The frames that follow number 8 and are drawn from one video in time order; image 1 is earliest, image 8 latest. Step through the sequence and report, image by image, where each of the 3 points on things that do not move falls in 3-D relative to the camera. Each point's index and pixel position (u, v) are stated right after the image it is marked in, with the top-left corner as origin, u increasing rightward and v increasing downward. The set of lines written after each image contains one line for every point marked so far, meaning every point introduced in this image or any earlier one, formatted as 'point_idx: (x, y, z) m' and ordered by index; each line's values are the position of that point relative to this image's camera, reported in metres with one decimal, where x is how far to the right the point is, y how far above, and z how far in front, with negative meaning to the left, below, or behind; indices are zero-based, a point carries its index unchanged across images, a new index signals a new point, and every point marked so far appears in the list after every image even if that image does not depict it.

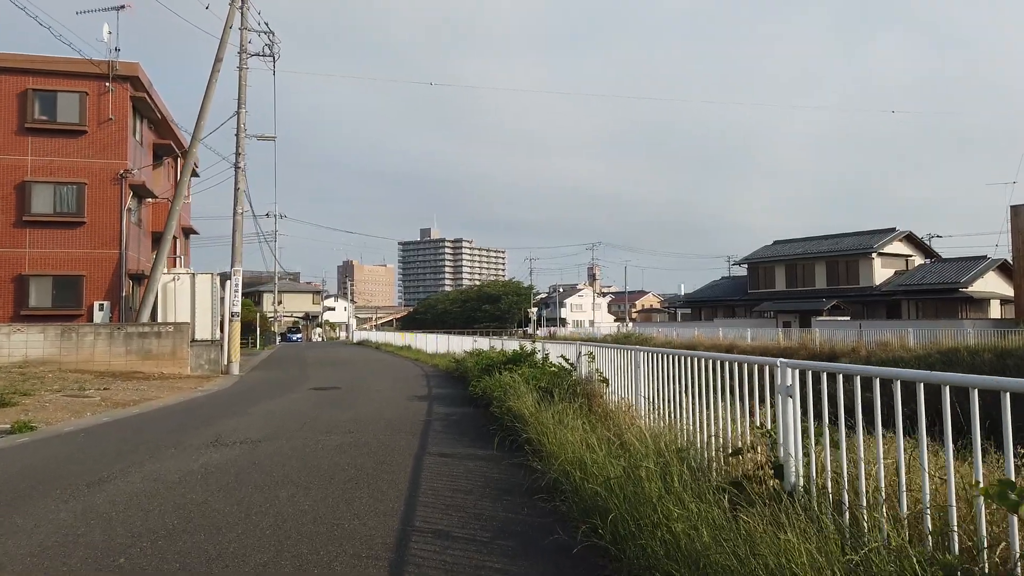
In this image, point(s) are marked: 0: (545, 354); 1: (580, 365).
0: (+0.6, -1.0, +11.6) m
1: (+0.8, -0.9, +9.0) m
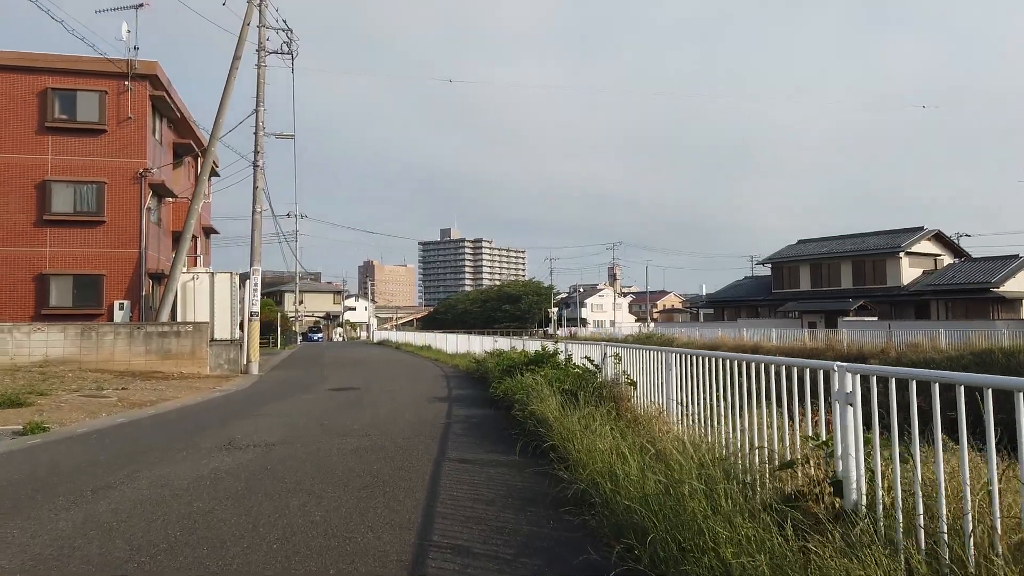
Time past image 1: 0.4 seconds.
0: (+0.9, -1.0, +11.3) m
1: (+1.1, -0.9, +8.6) m
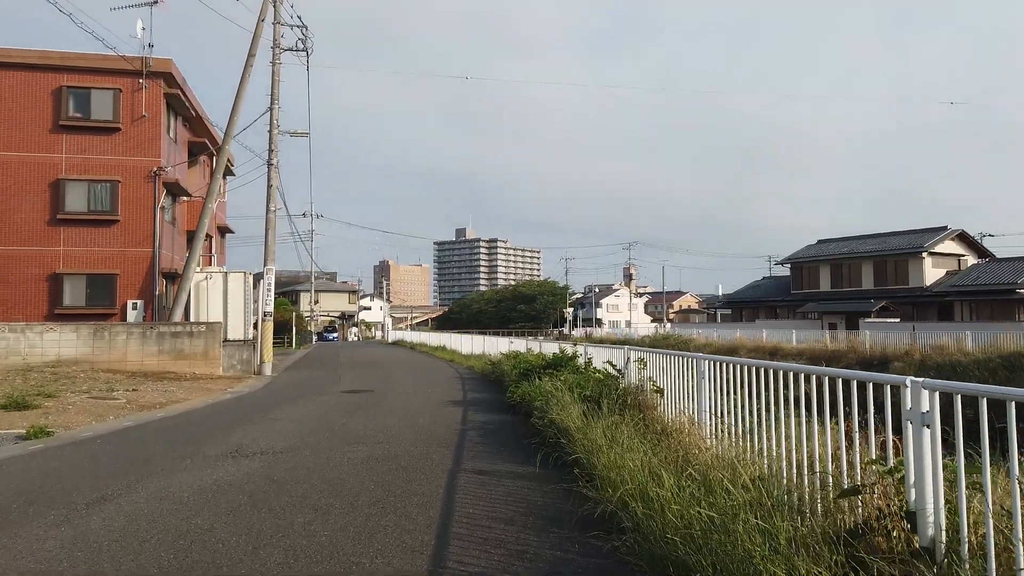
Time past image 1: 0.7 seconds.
0: (+1.2, -1.0, +10.9) m
1: (+1.3, -0.9, +8.2) m
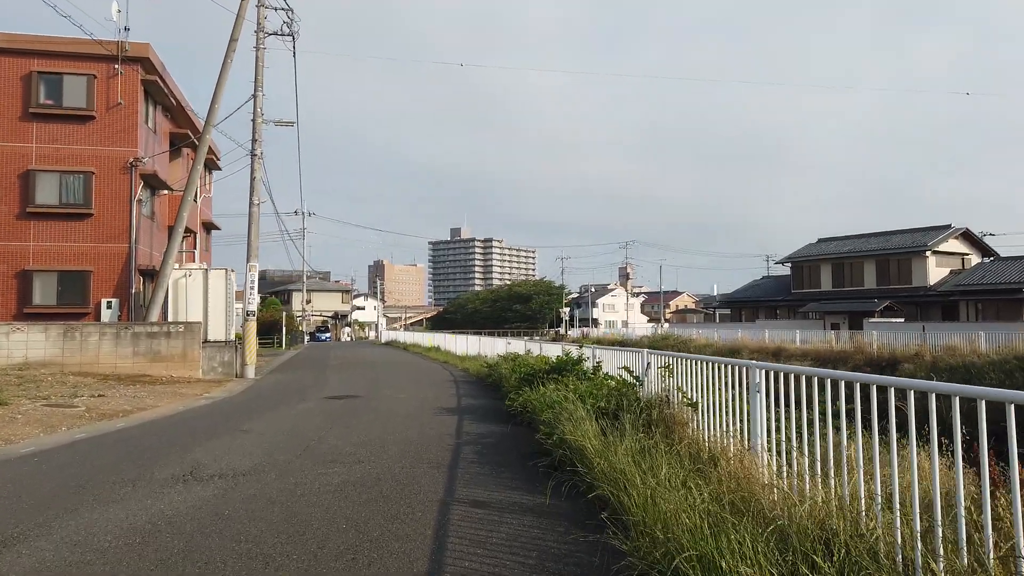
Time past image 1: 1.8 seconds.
0: (+1.2, -0.9, +9.8) m
1: (+1.3, -0.8, +7.1) m
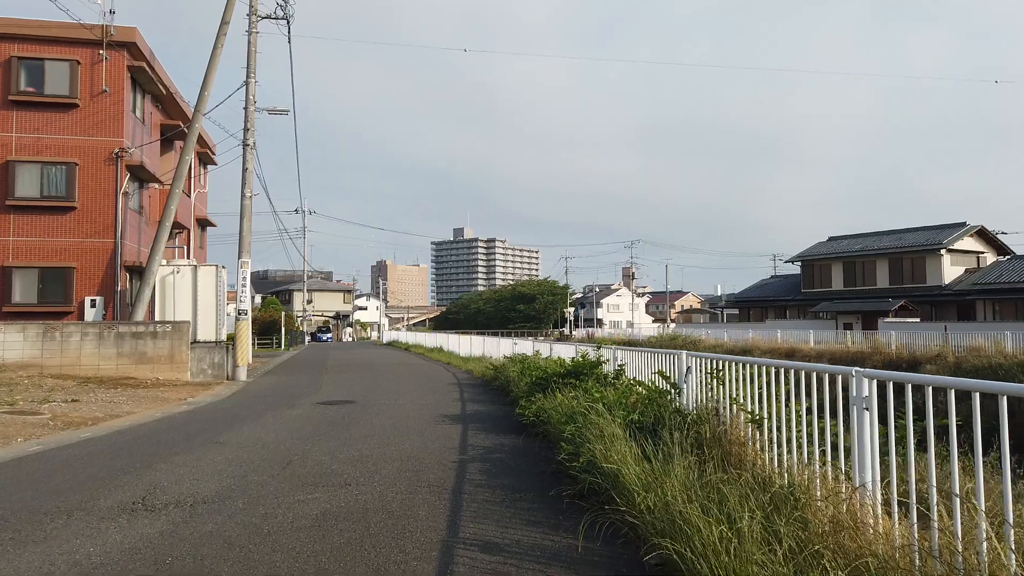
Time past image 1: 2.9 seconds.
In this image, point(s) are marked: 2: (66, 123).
0: (+1.3, -0.9, +8.7) m
1: (+1.4, -0.8, +6.0) m
2: (-11.1, +4.1, +19.0) m
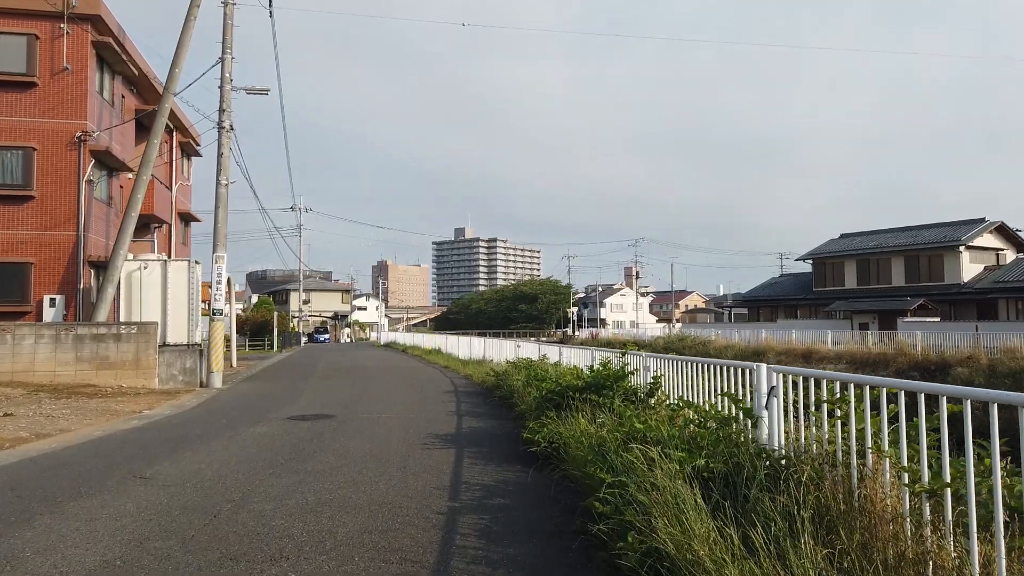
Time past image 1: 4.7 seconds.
0: (+1.3, -0.8, +6.9) m
1: (+1.4, -0.7, +4.2) m
2: (-11.1, +4.2, +17.2) m
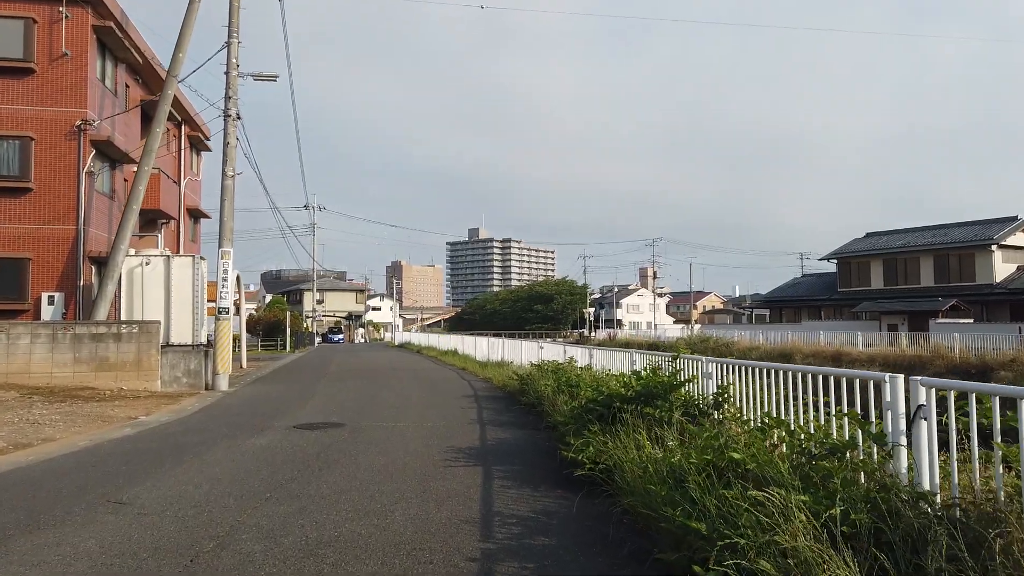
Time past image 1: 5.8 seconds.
0: (+1.6, -0.7, +5.8) m
1: (+1.7, -0.6, +3.1) m
2: (-10.6, +4.2, +16.4) m
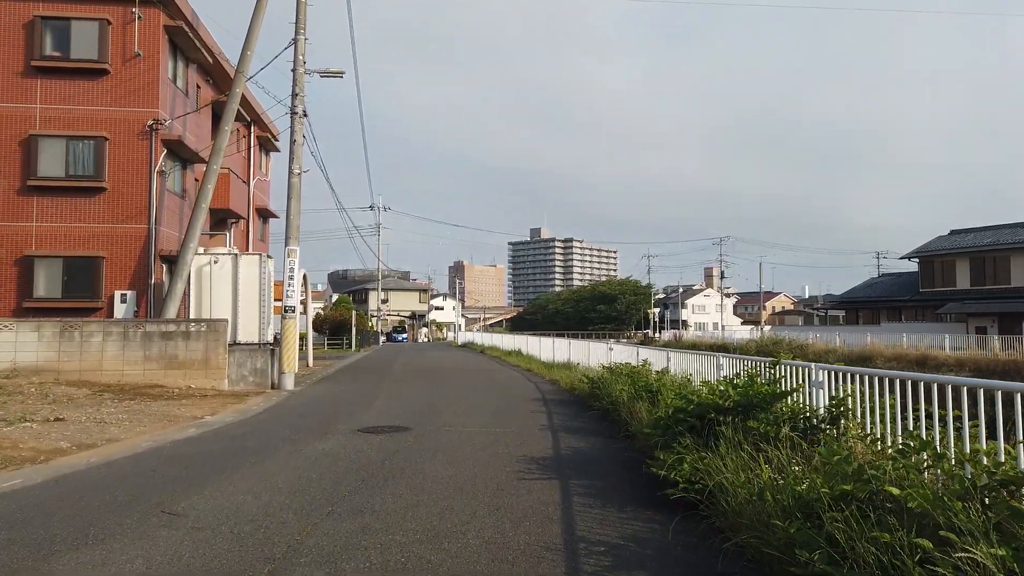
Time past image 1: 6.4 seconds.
0: (+2.2, -0.7, +5.1) m
1: (+2.0, -0.6, +2.4) m
2: (-9.1, +4.3, +16.6) m
